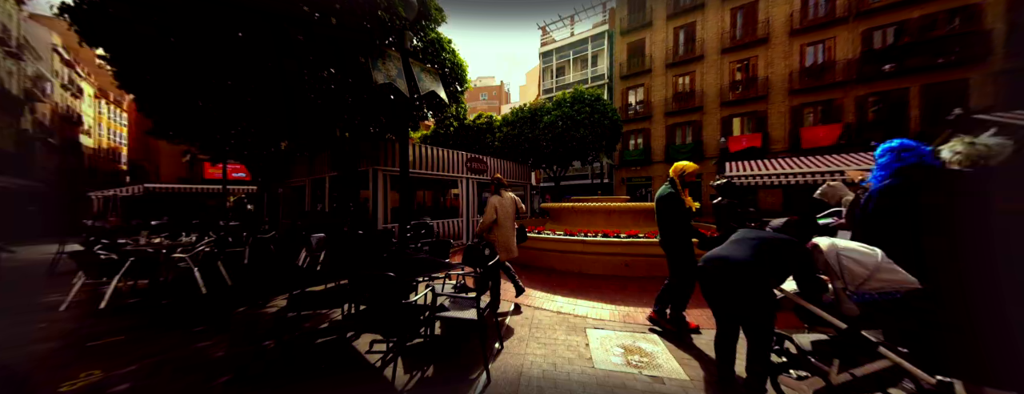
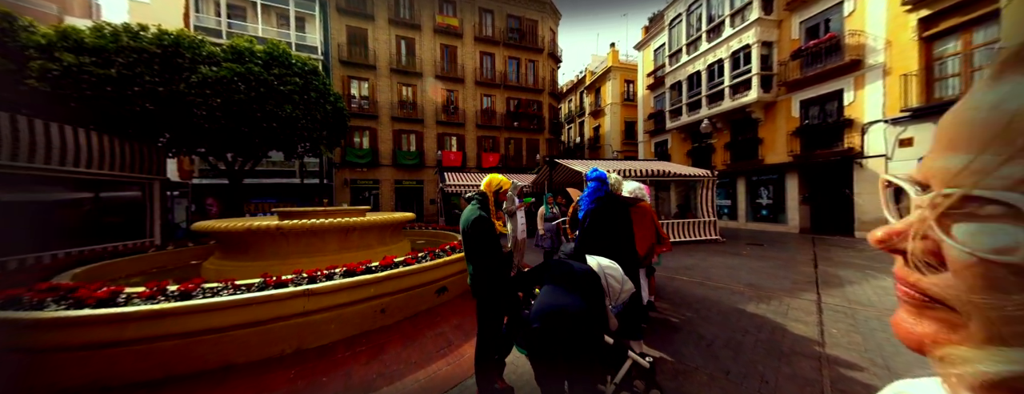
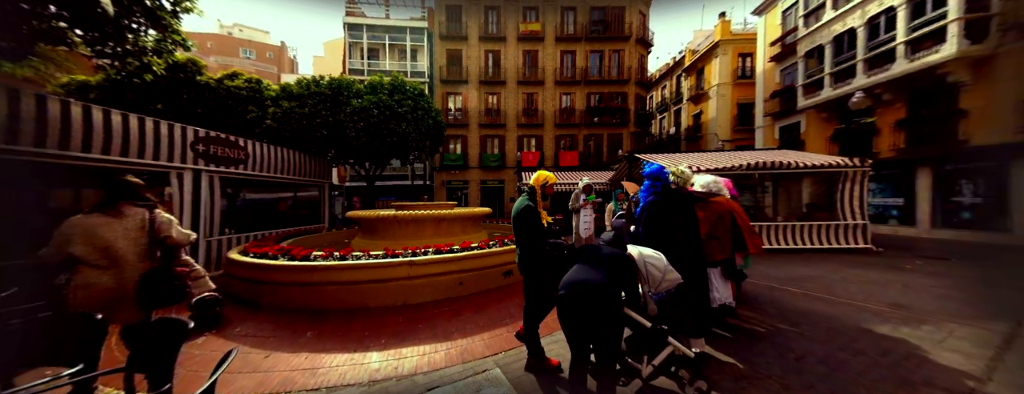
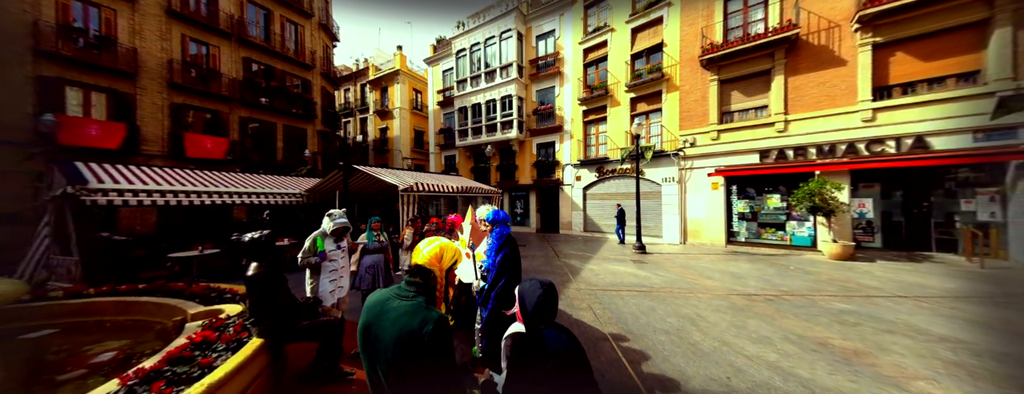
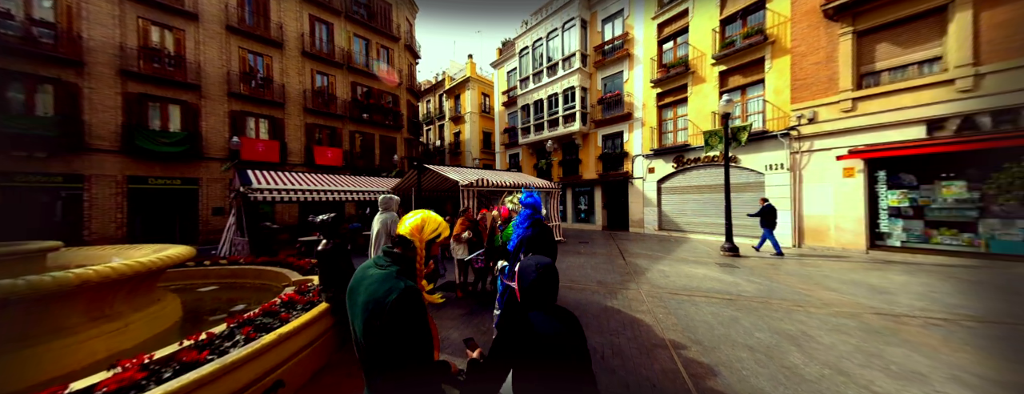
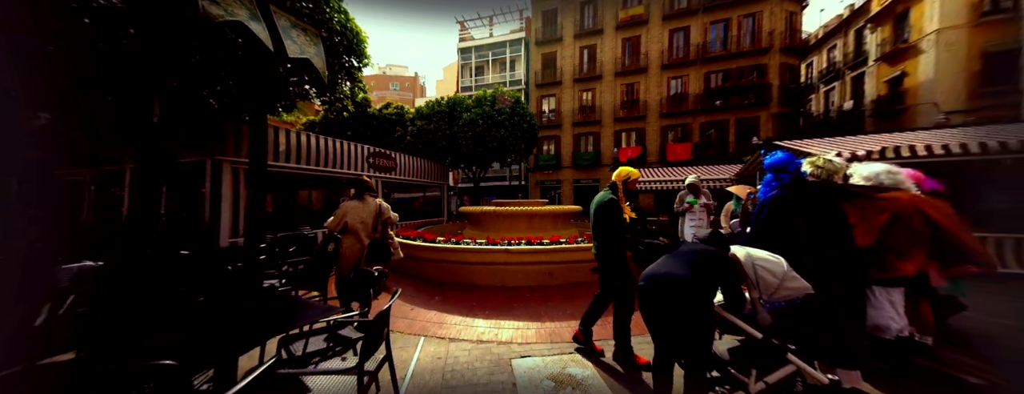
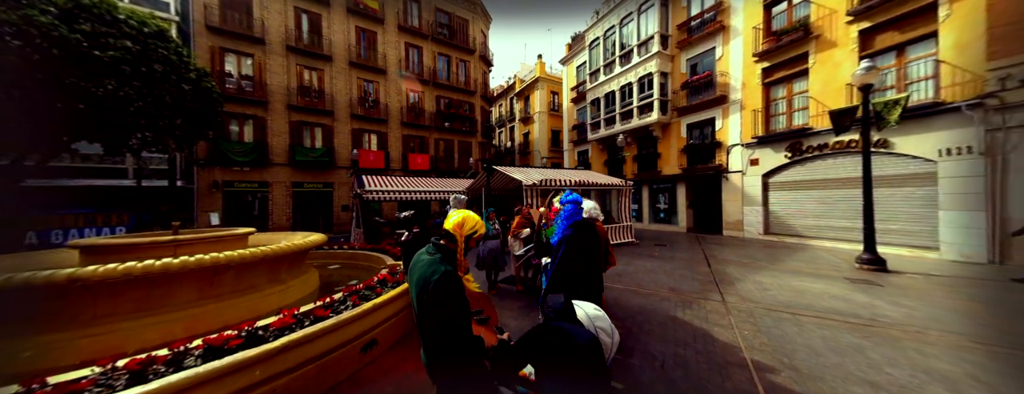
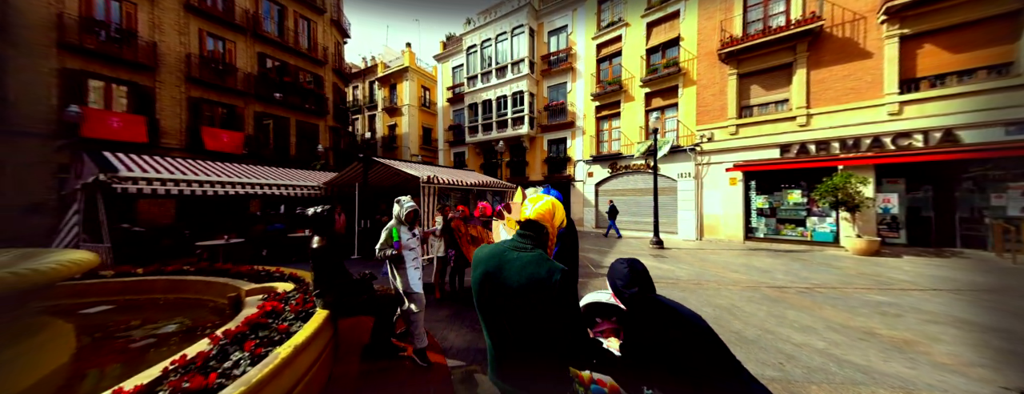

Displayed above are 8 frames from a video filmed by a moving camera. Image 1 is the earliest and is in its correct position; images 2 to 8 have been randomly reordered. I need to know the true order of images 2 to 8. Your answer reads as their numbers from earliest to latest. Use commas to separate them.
6, 3, 2, 7, 5, 4, 8
